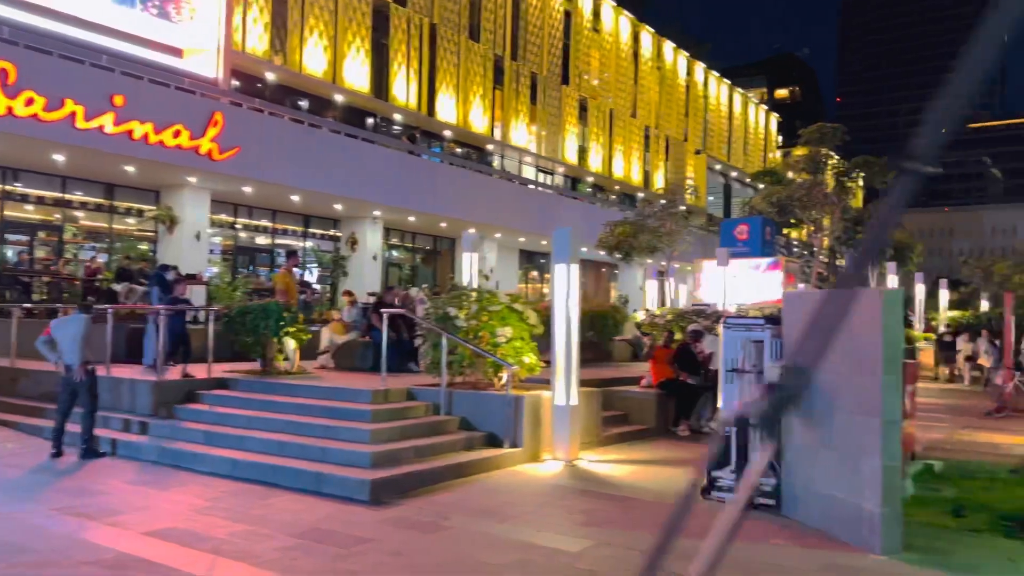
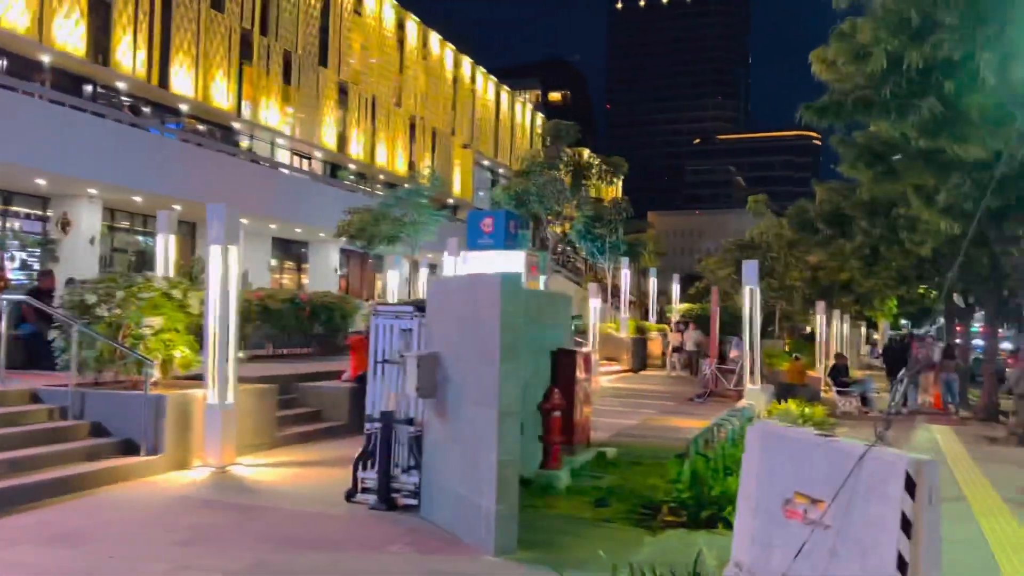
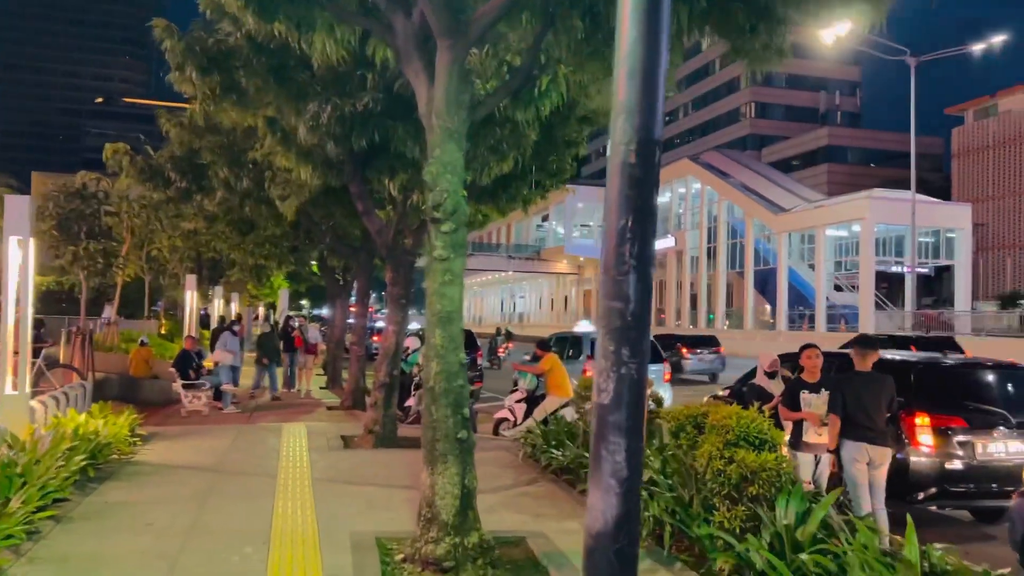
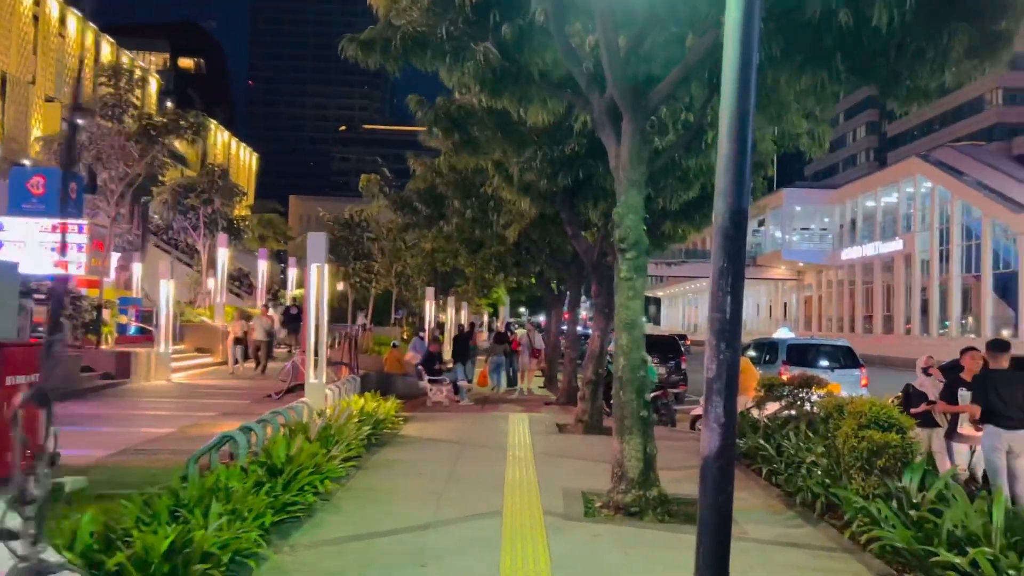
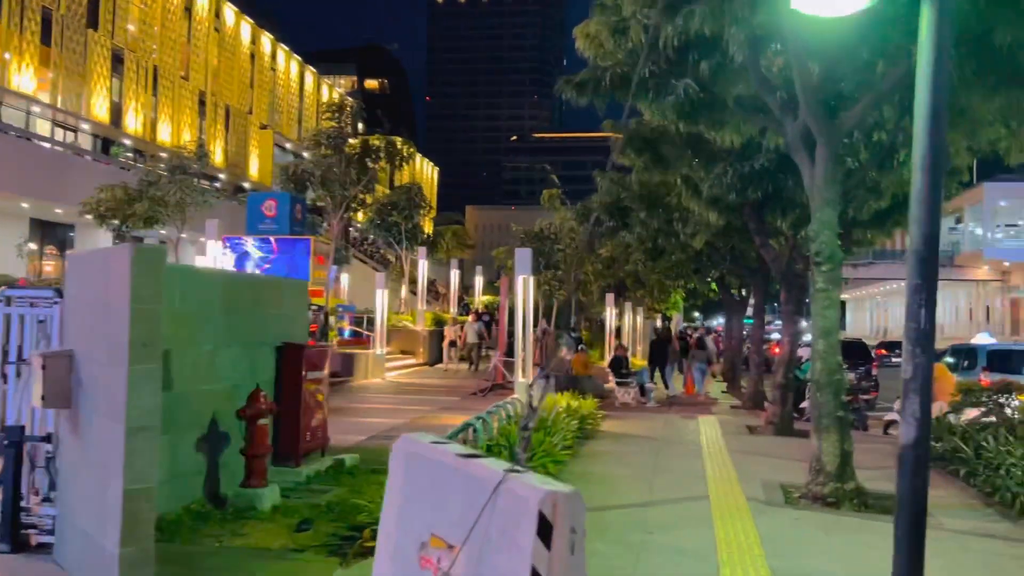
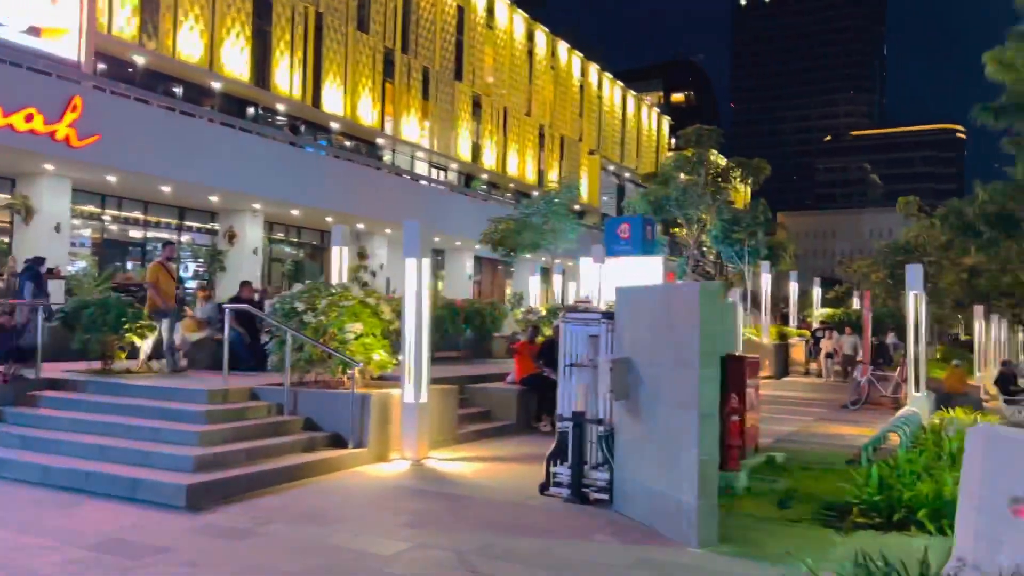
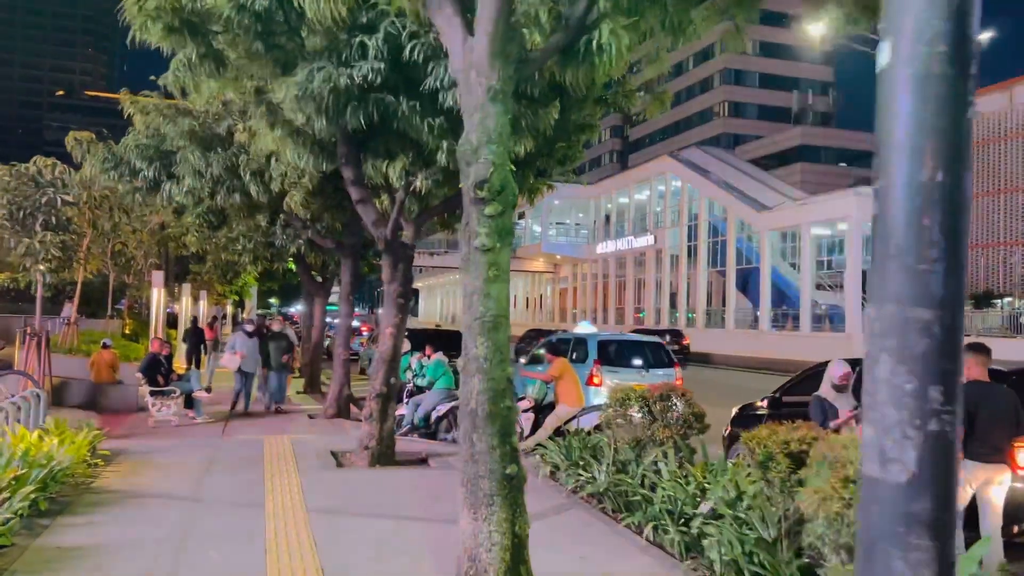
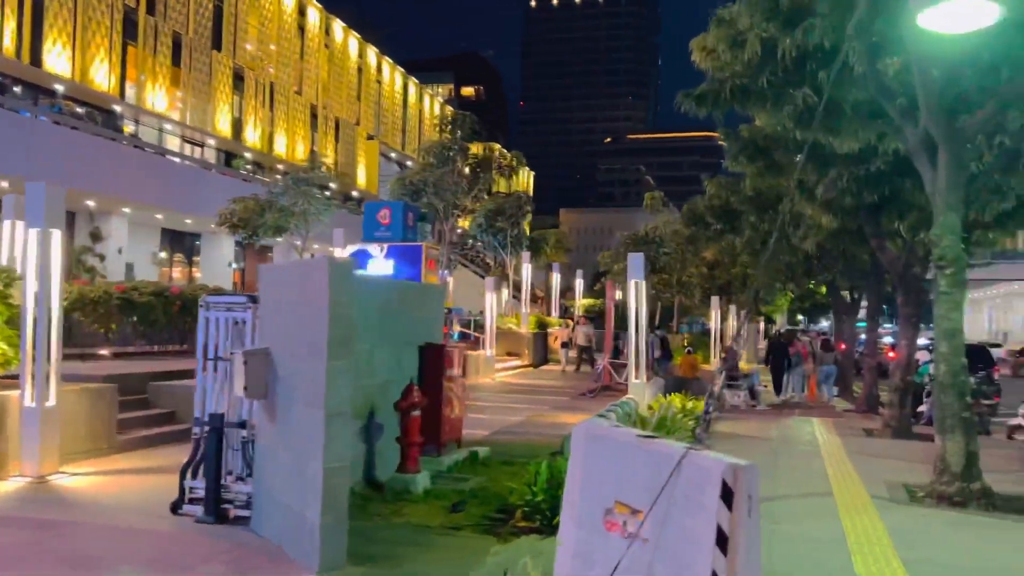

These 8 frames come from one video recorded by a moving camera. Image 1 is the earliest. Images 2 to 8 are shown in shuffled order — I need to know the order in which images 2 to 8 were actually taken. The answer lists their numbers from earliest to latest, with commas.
6, 2, 8, 5, 4, 3, 7
